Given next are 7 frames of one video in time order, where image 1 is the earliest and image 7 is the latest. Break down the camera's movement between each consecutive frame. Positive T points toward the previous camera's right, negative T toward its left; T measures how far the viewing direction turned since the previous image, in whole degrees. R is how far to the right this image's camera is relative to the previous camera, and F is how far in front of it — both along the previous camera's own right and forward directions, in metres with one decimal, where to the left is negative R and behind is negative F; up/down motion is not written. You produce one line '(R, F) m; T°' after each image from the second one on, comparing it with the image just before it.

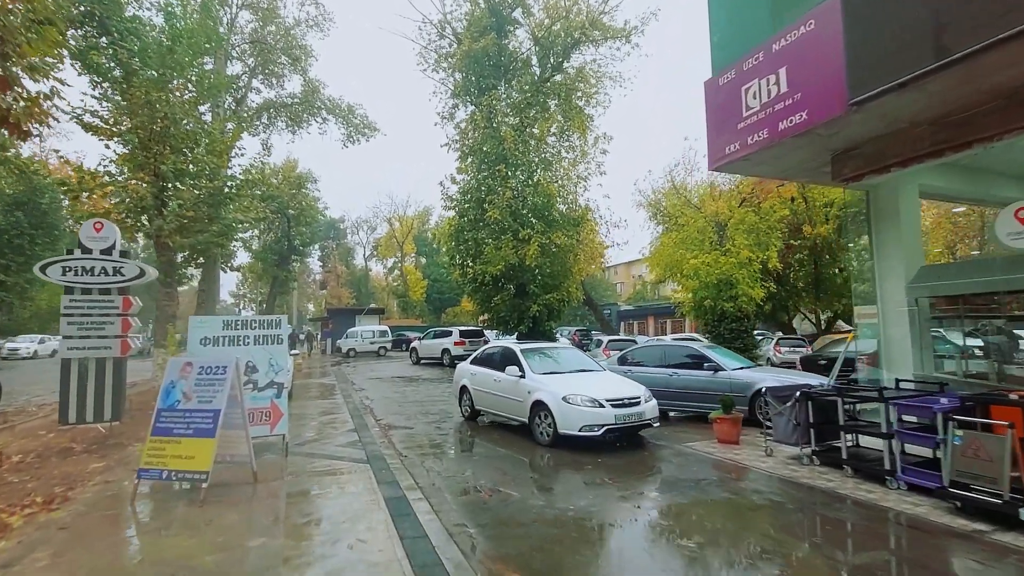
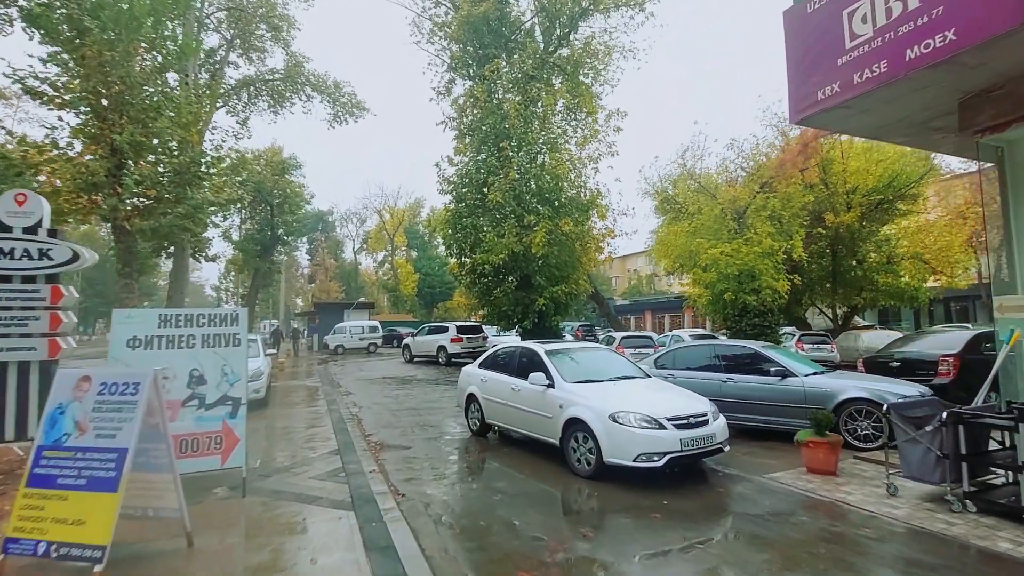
(-0.5, +1.9) m; +1°
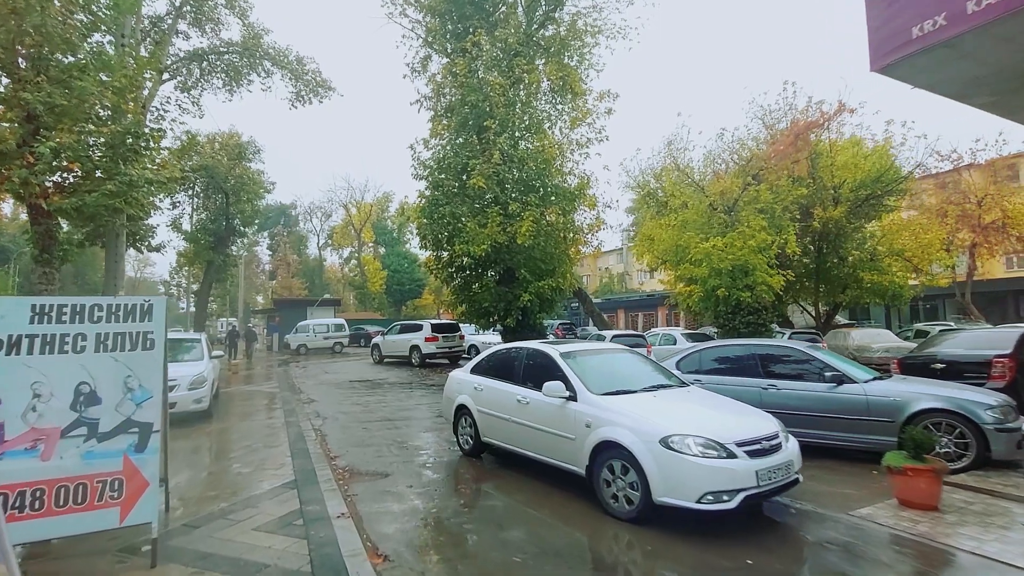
(-0.5, +1.6) m; +4°
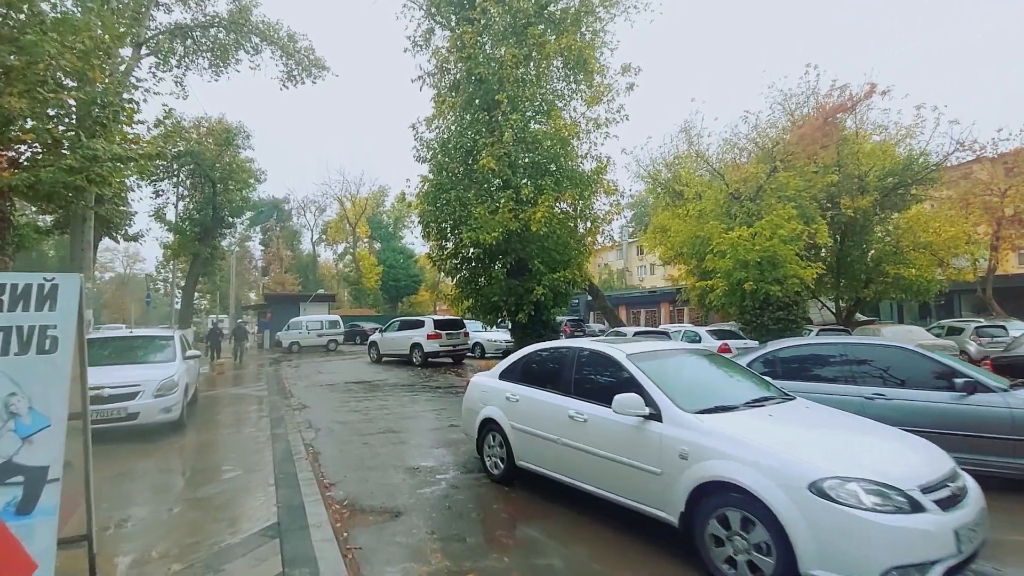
(-0.5, +1.5) m; +1°
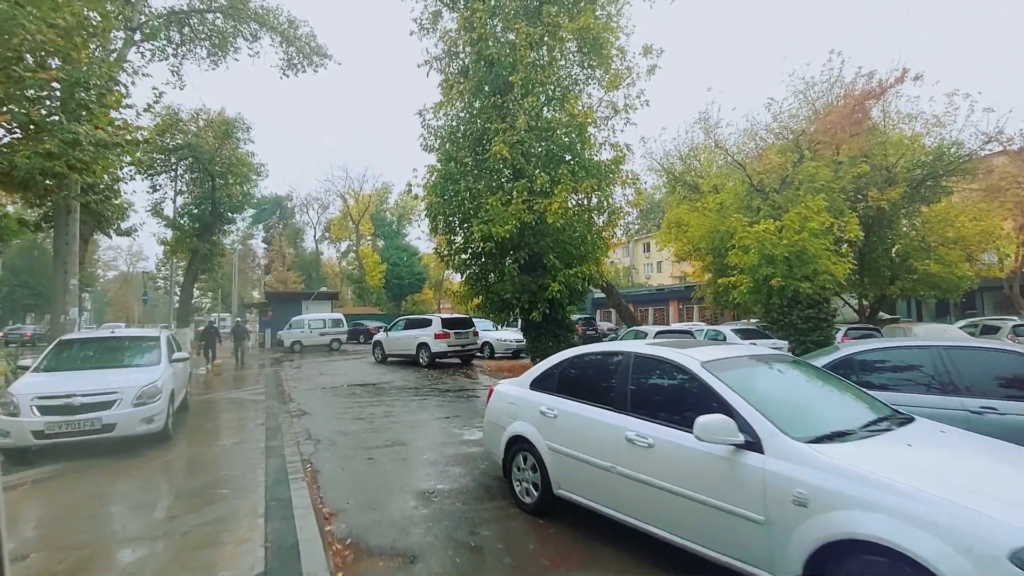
(-0.3, +1.0) m; 0°
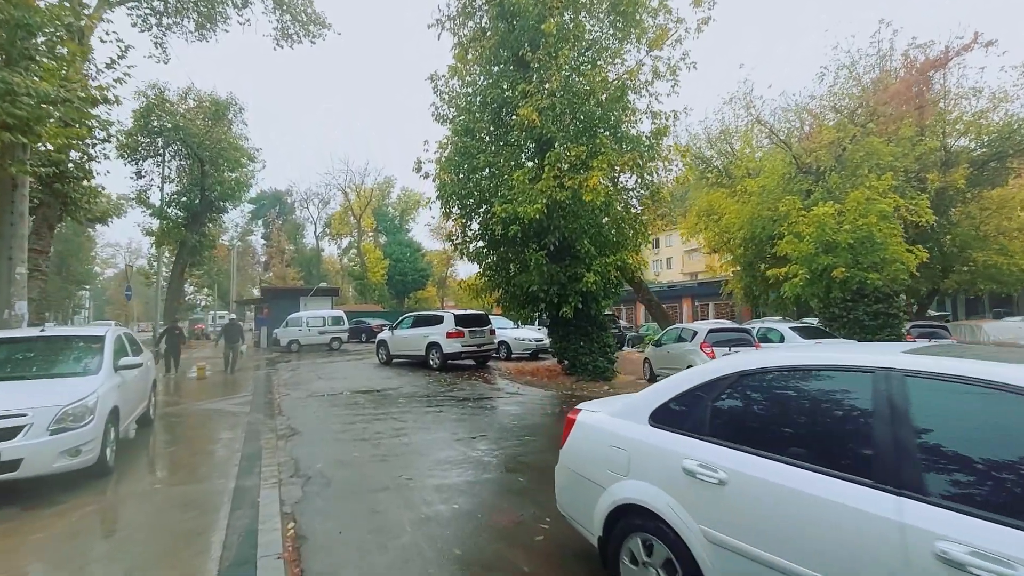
(-0.7, +2.1) m; 0°
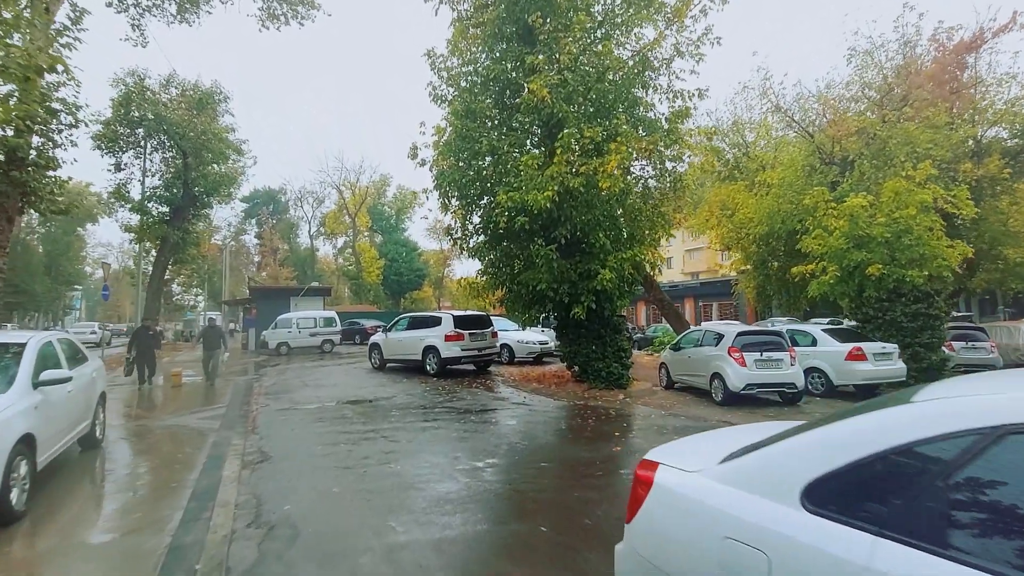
(-0.2, +1.3) m; 0°
